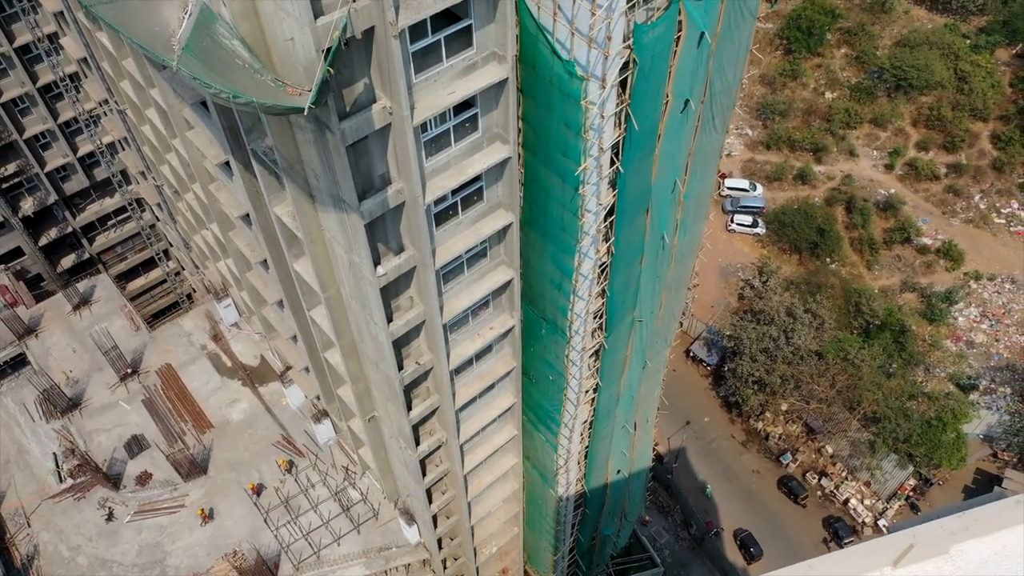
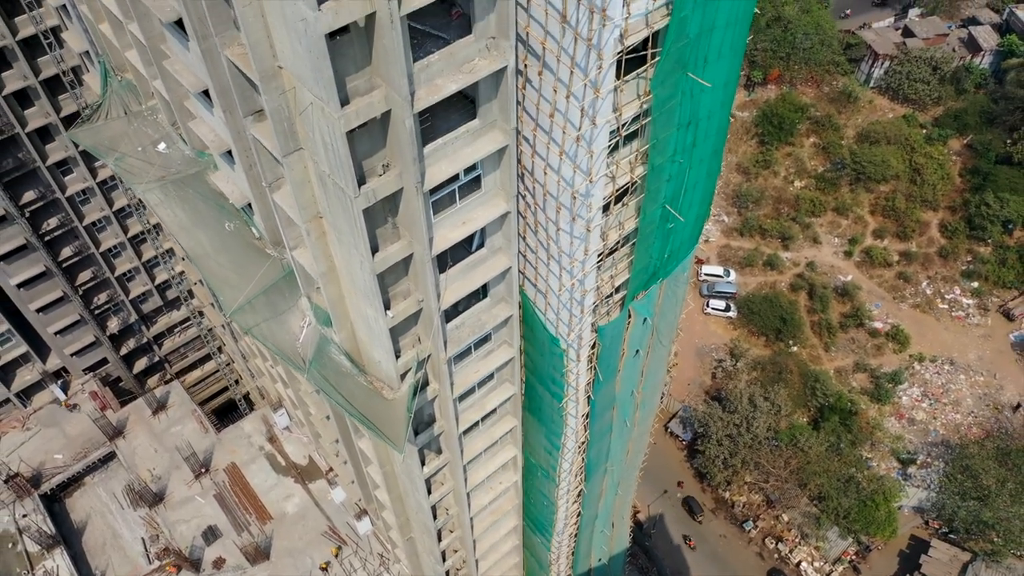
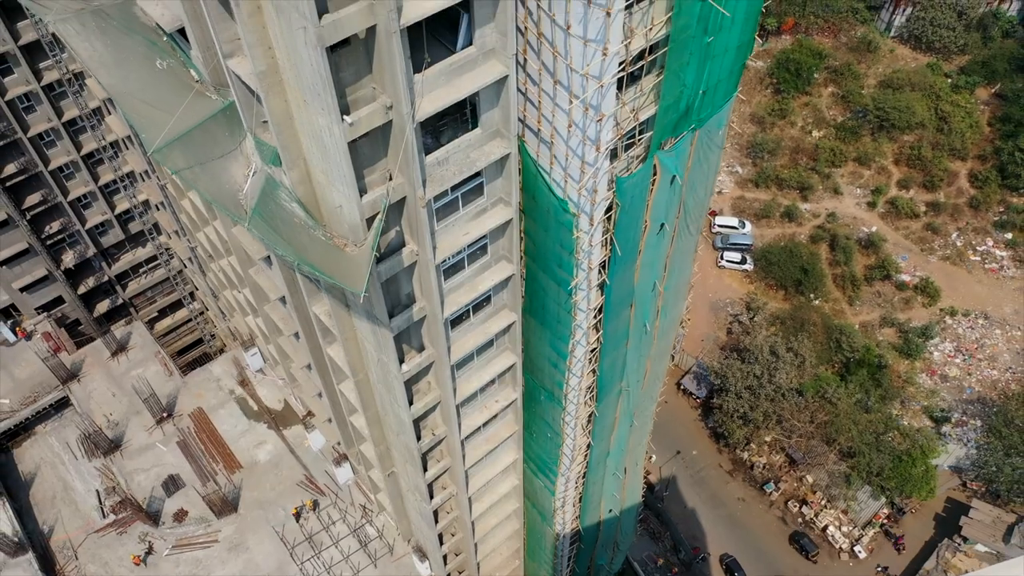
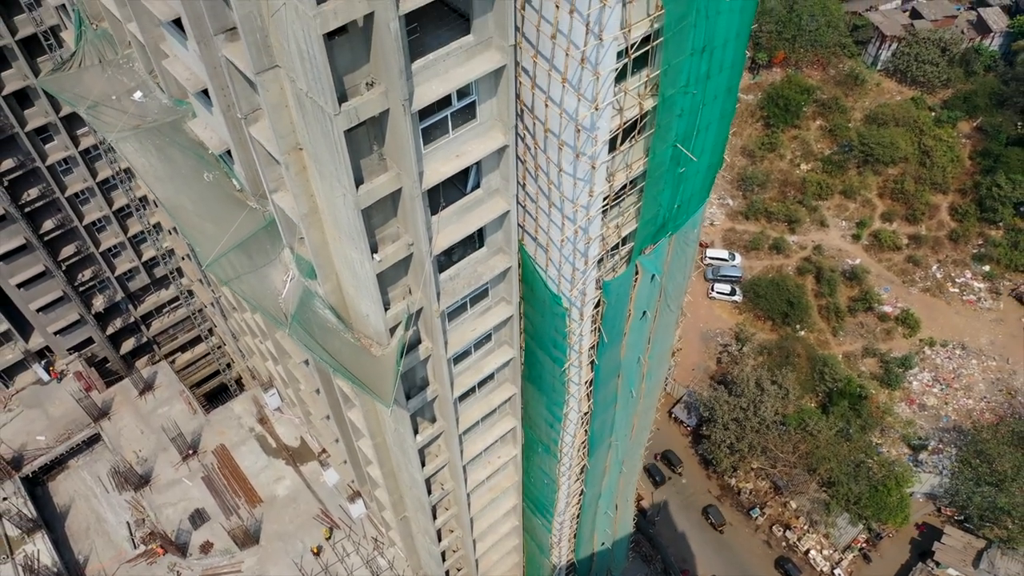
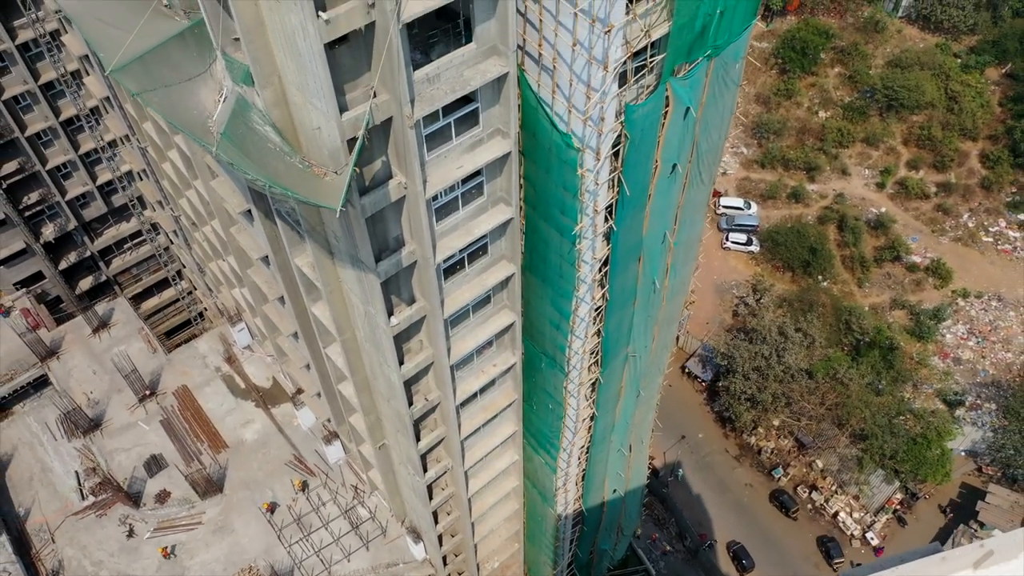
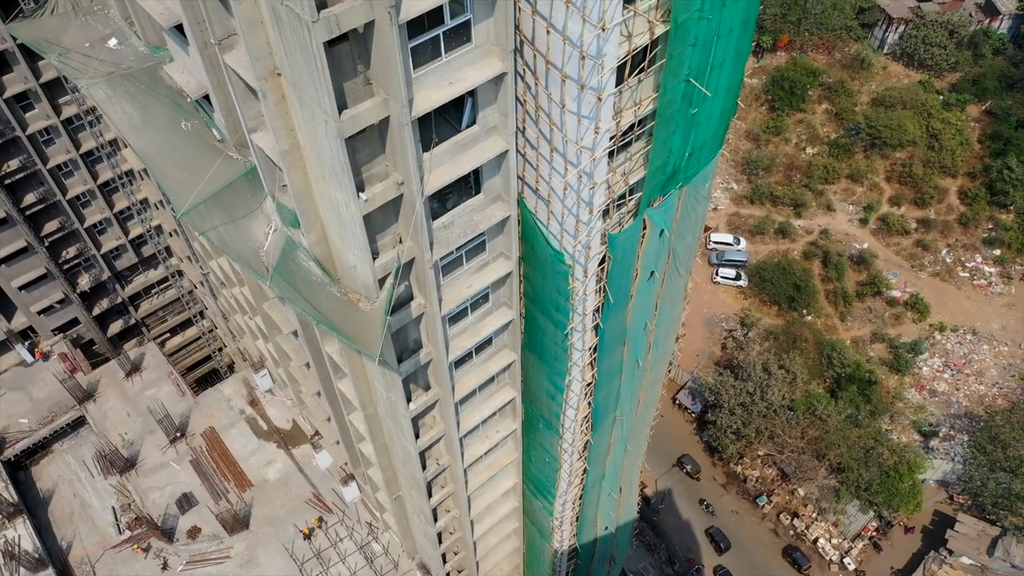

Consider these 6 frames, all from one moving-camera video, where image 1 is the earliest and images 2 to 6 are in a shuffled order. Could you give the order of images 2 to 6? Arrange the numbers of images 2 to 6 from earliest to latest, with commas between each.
5, 3, 6, 4, 2
